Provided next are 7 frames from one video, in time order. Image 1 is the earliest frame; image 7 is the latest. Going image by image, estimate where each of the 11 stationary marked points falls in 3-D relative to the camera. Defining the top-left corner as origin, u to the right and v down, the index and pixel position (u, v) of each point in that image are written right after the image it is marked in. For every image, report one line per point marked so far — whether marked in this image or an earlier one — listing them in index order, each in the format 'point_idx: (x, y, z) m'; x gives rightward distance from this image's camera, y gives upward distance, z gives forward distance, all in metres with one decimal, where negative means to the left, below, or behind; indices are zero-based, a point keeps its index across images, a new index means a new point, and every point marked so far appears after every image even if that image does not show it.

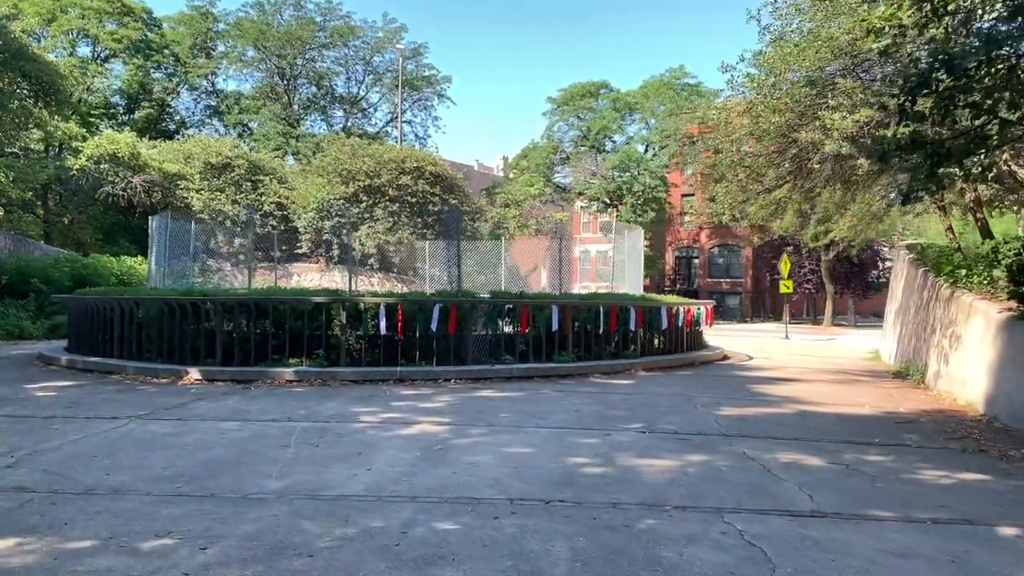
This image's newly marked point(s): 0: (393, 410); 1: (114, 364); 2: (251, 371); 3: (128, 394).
0: (-1.0, -1.1, +8.2) m
1: (-4.8, -0.9, +10.8) m
2: (-2.9, -0.9, +10.0) m
3: (-3.9, -1.1, +9.2) m
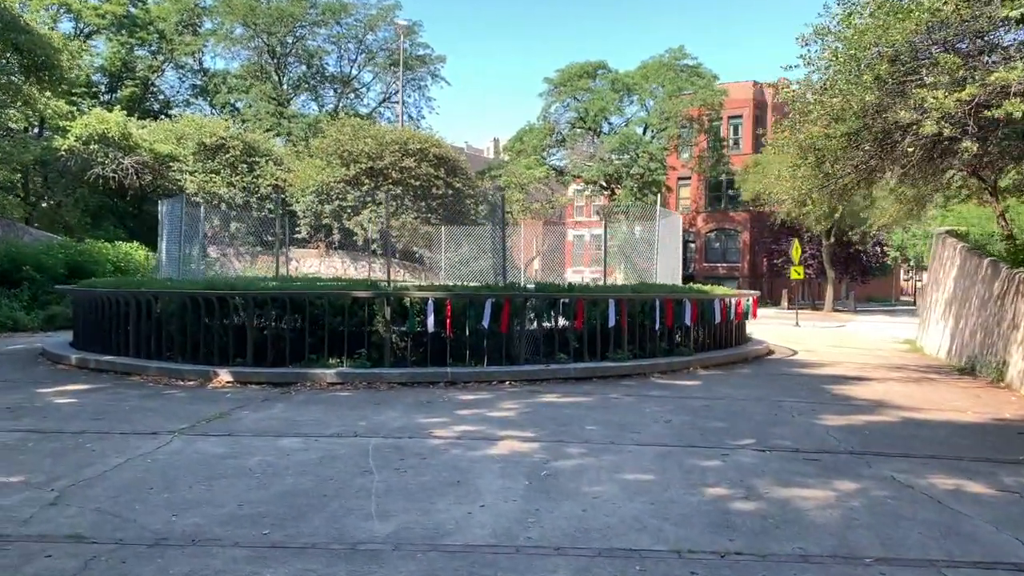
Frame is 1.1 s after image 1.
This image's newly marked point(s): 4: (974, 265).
0: (-0.3, -1.1, +7.3) m
1: (-4.1, -0.8, +9.8) m
2: (-2.3, -0.9, +9.1) m
3: (-3.3, -1.0, +8.3) m
4: (+6.8, +0.3, +13.0) m
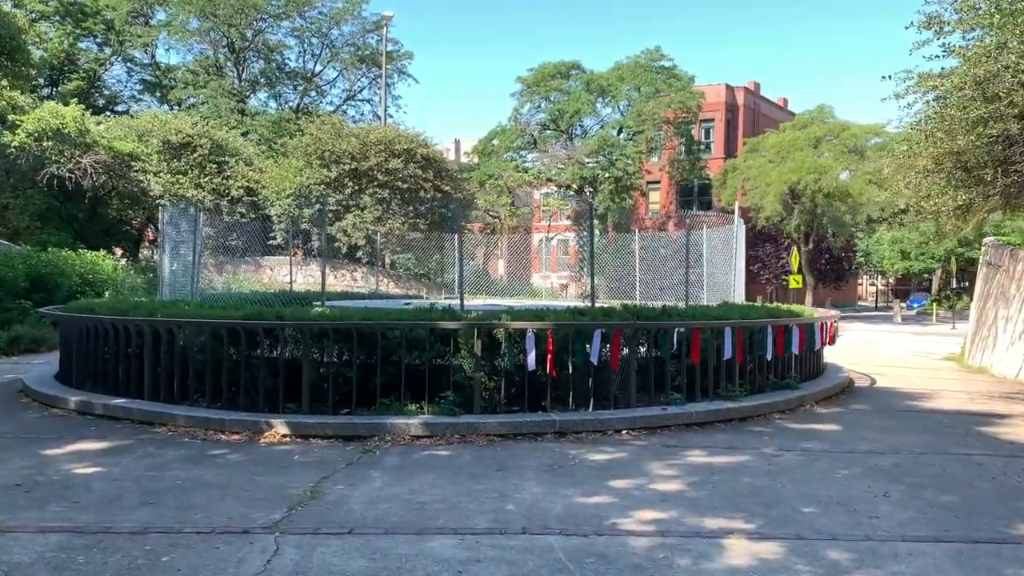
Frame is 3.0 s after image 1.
0: (+0.8, -1.3, +5.7) m
1: (-3.1, -1.1, +7.9) m
2: (-1.2, -1.1, +7.4) m
3: (-2.2, -1.3, +6.5) m
4: (+7.5, +0.1, +11.9) m
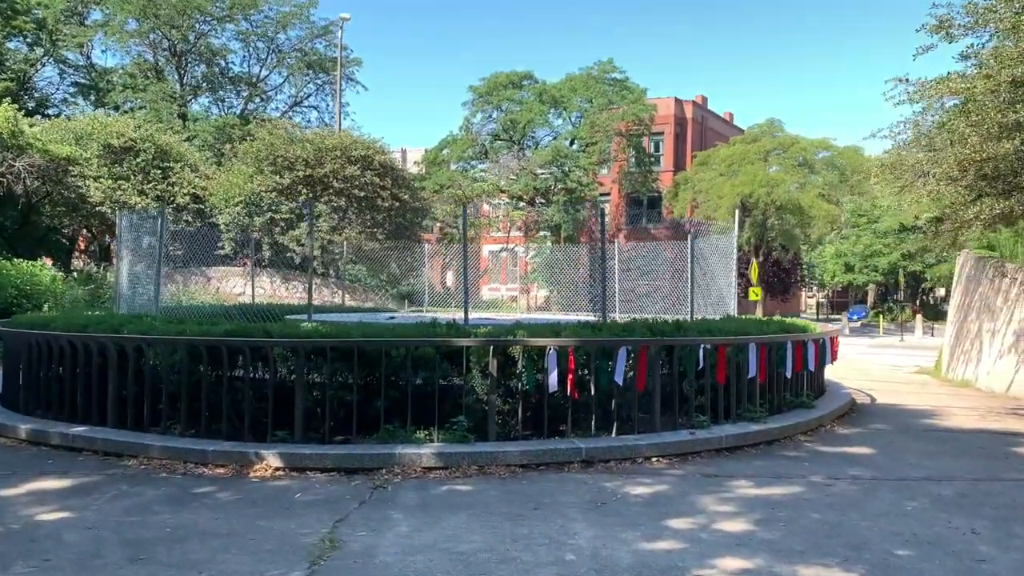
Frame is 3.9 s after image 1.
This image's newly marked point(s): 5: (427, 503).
0: (+1.1, -1.4, +5.0) m
1: (-3.0, -1.2, +7.0) m
2: (-1.0, -1.2, +6.5) m
3: (-1.9, -1.4, +5.5) m
4: (+7.4, -0.1, +11.6) m
5: (-0.6, -1.4, +5.8) m
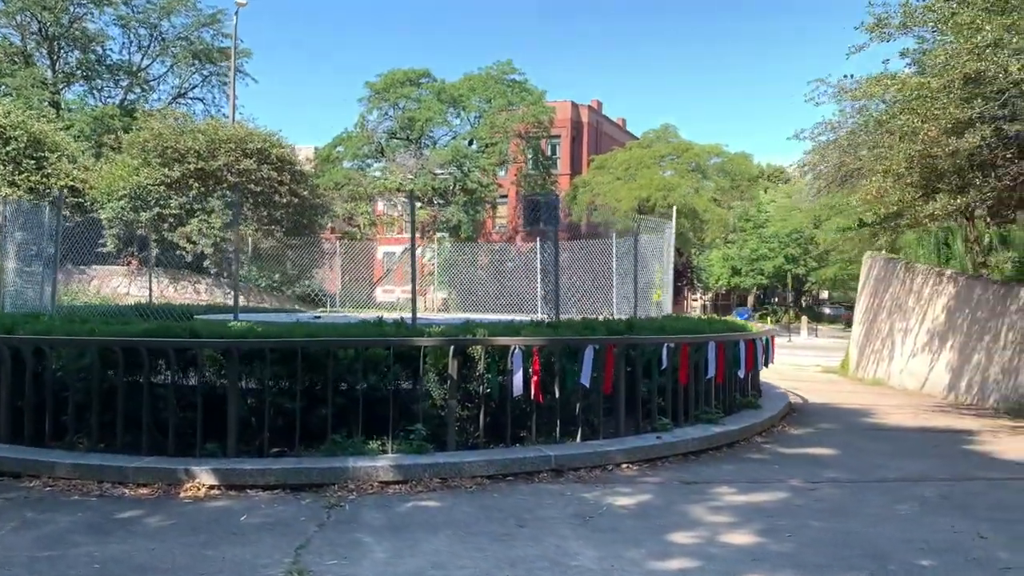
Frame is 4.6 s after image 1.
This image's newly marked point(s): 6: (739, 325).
0: (+1.1, -1.4, +4.5) m
1: (-3.2, -1.2, +6.0) m
2: (-1.2, -1.2, +5.8) m
3: (-2.0, -1.3, +4.7) m
4: (+6.5, -0.1, +11.9) m
5: (-0.7, -1.3, +5.1) m
6: (+2.5, -0.4, +10.0) m
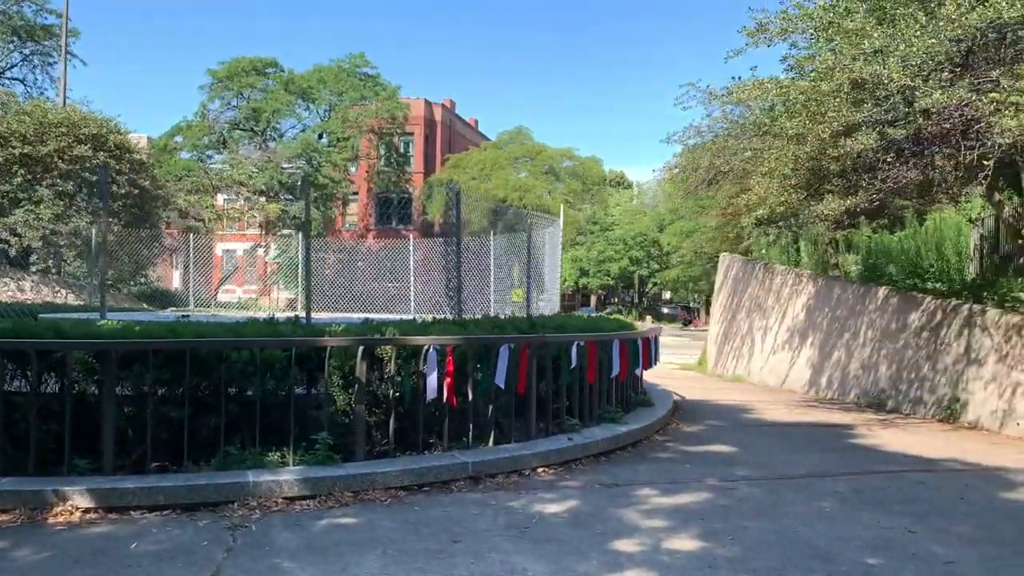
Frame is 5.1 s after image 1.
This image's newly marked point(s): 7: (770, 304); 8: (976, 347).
0: (+0.8, -1.3, +4.3) m
1: (-3.7, -1.1, +5.0) m
2: (-1.7, -1.2, +5.2) m
3: (-2.3, -1.3, +4.0) m
4: (+4.8, -0.1, +12.5) m
5: (-1.0, -1.3, +4.6) m
6: (+1.3, -0.4, +9.9) m
7: (+4.4, -0.3, +15.3) m
8: (+5.2, -0.7, +10.0) m
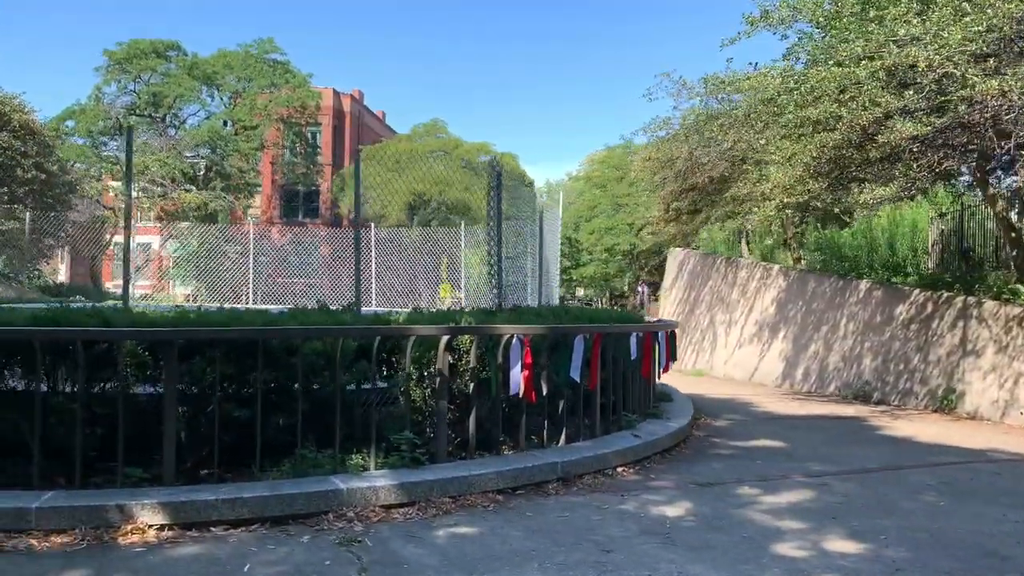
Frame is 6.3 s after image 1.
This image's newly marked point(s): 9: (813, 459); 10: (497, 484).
0: (+1.6, -1.3, +4.0) m
1: (-3.0, -1.0, +4.1) m
2: (-1.0, -1.1, +4.5) m
3: (-1.4, -1.2, +3.2) m
4: (+4.5, 0.0, +12.6) m
5: (-0.3, -1.2, +4.0) m
6: (+1.4, -0.3, +9.6) m
7: (+3.8, -0.2, +15.3) m
8: (+5.2, -0.6, +10.1) m
9: (+2.3, -1.3, +6.8) m
10: (-0.1, -1.1, +5.1) m
